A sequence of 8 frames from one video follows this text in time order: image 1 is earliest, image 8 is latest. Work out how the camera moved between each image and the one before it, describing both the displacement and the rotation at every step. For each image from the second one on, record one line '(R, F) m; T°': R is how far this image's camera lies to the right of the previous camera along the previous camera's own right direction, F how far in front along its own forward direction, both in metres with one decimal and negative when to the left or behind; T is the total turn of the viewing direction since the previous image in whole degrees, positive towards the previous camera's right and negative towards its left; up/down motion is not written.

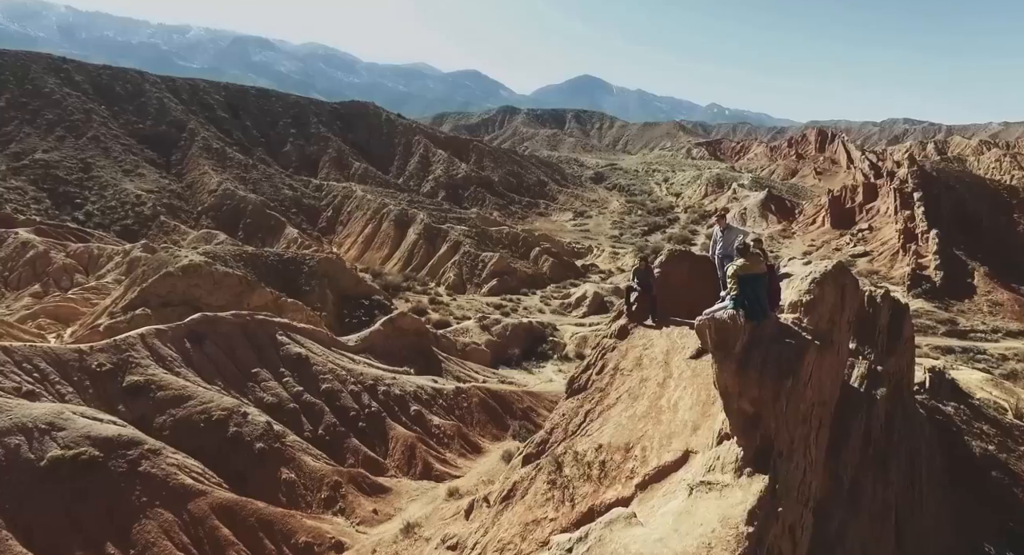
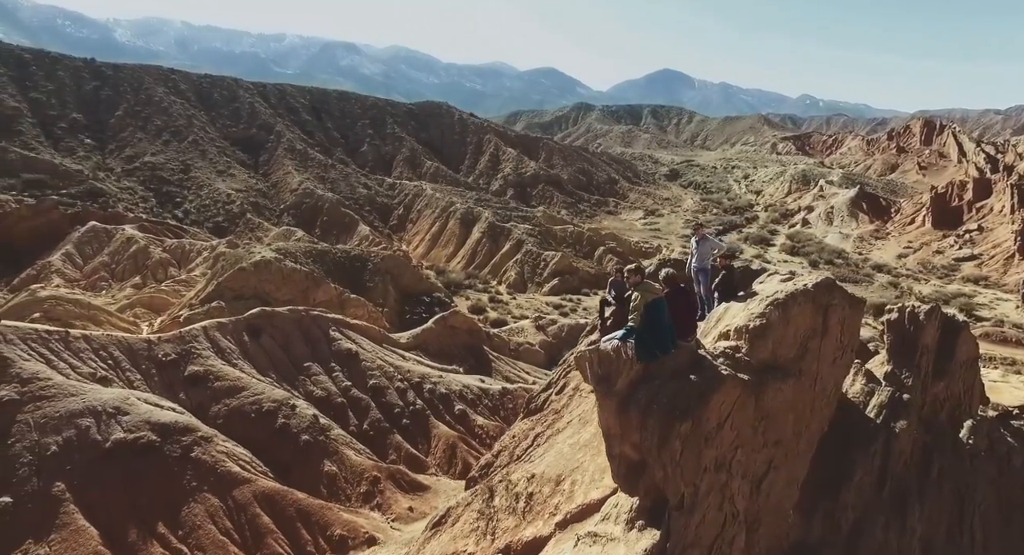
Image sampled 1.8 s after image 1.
(+2.7, -0.1) m; -11°
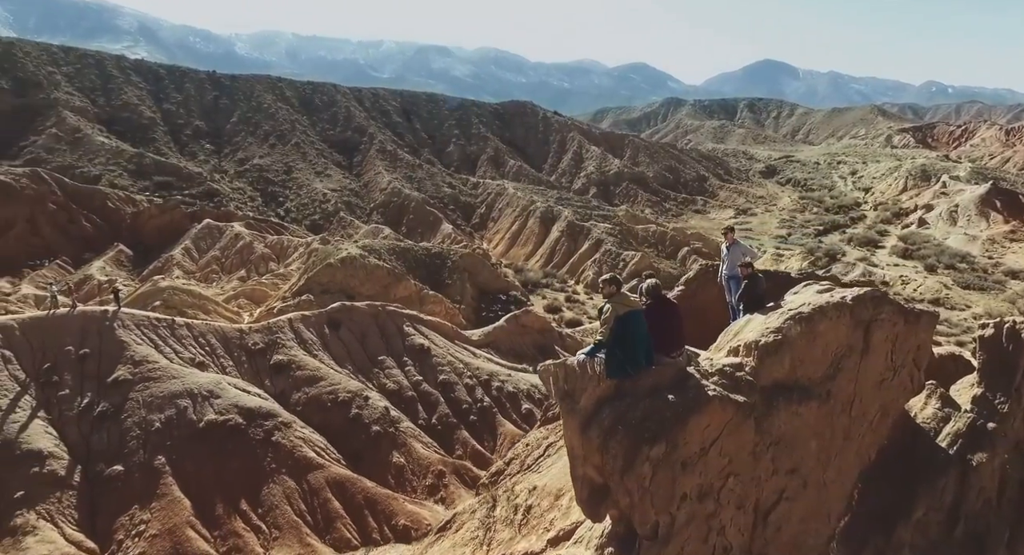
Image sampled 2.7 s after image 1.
(+2.8, +0.3) m; -13°
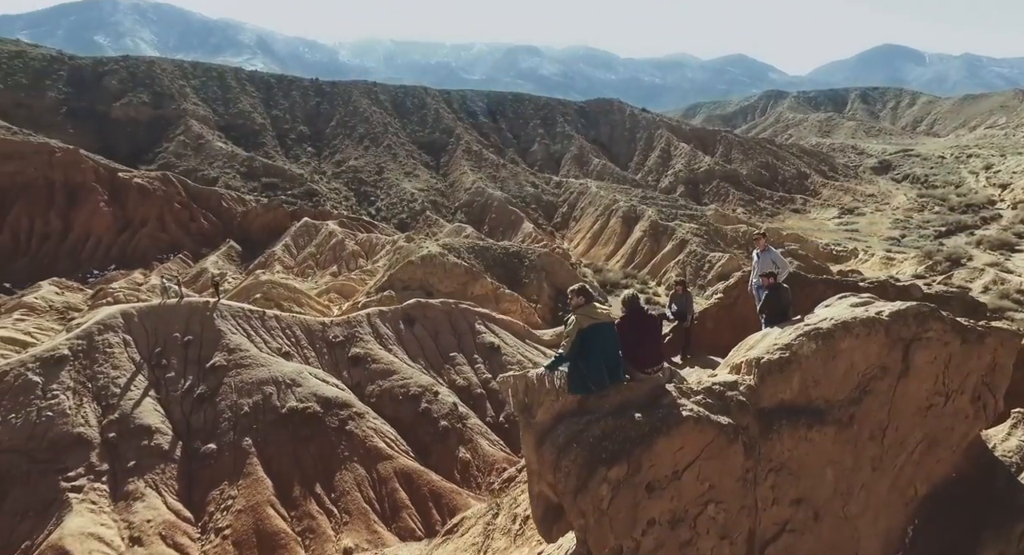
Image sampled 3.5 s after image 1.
(+2.8, +0.4) m; -13°
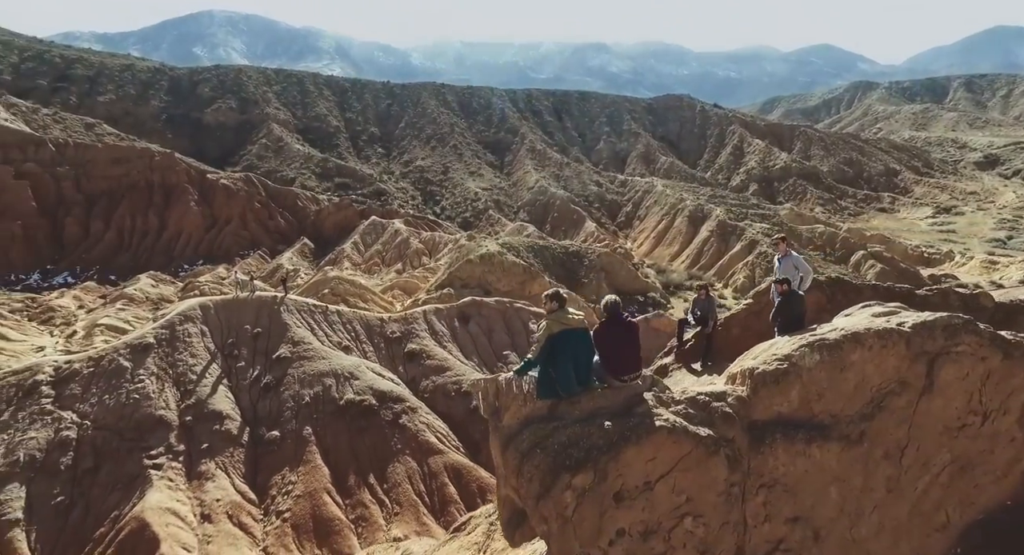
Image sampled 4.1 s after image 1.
(+2.0, +0.1) m; -9°
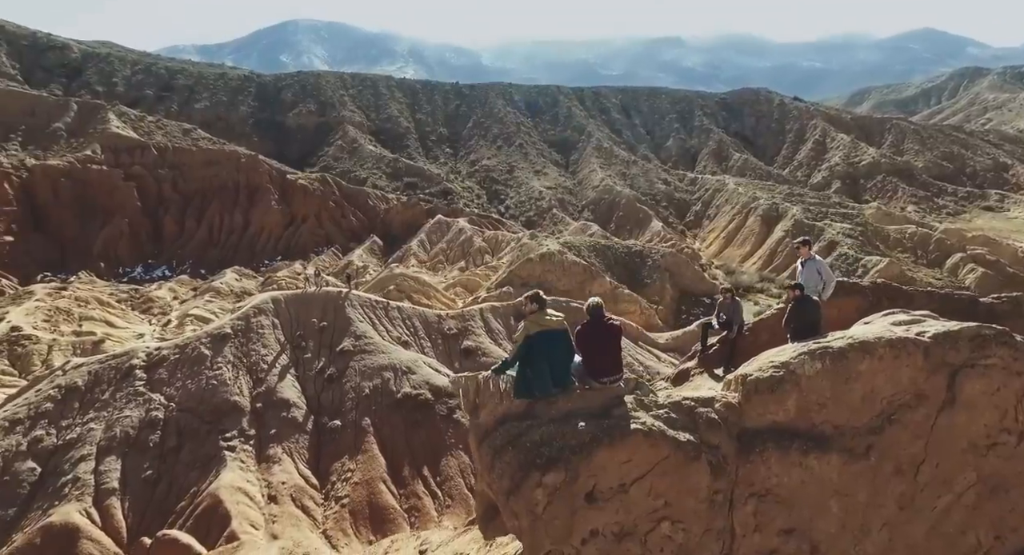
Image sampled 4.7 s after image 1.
(+1.8, 0.0) m; -9°
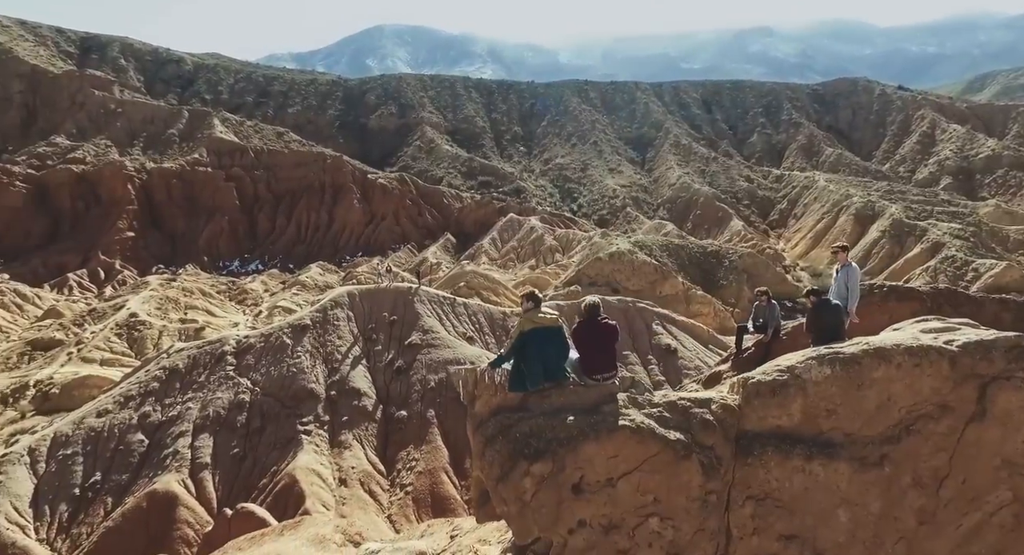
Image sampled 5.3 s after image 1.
(+1.8, +0.2) m; -9°
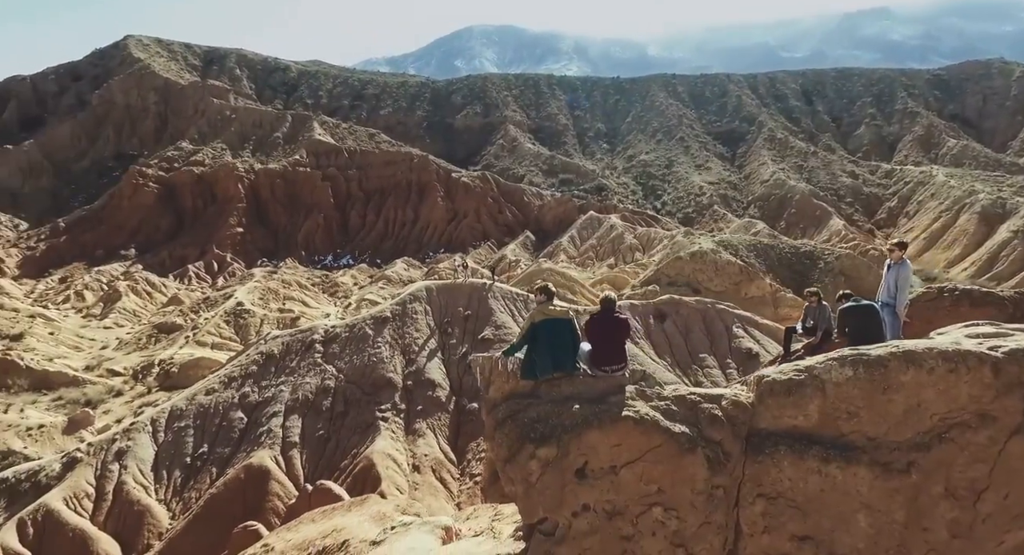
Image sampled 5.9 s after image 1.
(+1.8, +0.8) m; -10°
